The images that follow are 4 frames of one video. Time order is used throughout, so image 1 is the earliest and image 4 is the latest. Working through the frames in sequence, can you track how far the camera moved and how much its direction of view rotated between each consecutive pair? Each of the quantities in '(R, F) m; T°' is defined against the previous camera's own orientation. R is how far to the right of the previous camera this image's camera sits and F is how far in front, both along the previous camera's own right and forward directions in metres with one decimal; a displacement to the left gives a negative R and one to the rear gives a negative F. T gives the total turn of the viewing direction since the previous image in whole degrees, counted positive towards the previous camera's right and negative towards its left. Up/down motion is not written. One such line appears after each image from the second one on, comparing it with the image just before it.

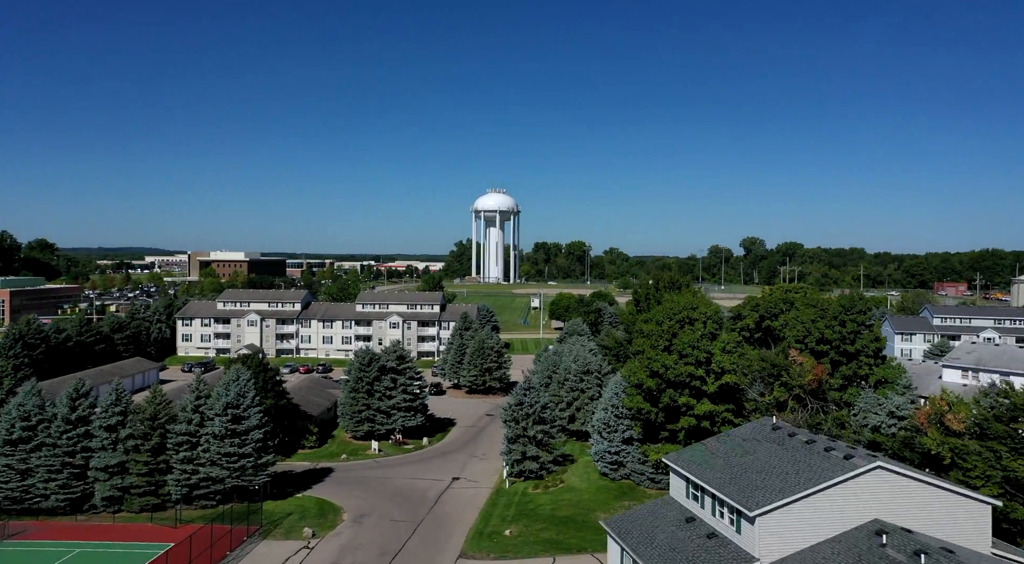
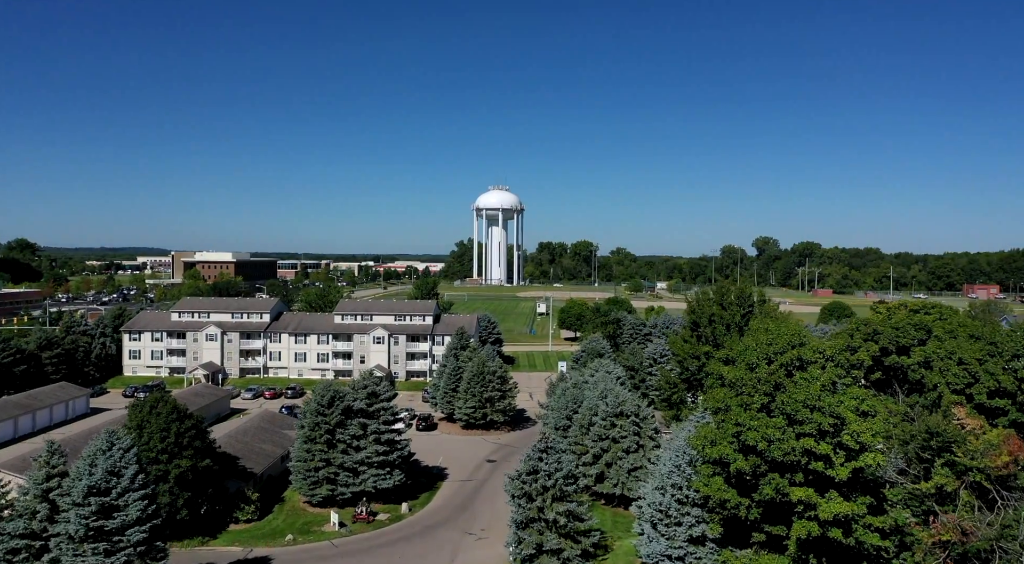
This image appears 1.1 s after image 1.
(-0.3, +10.8) m; 0°
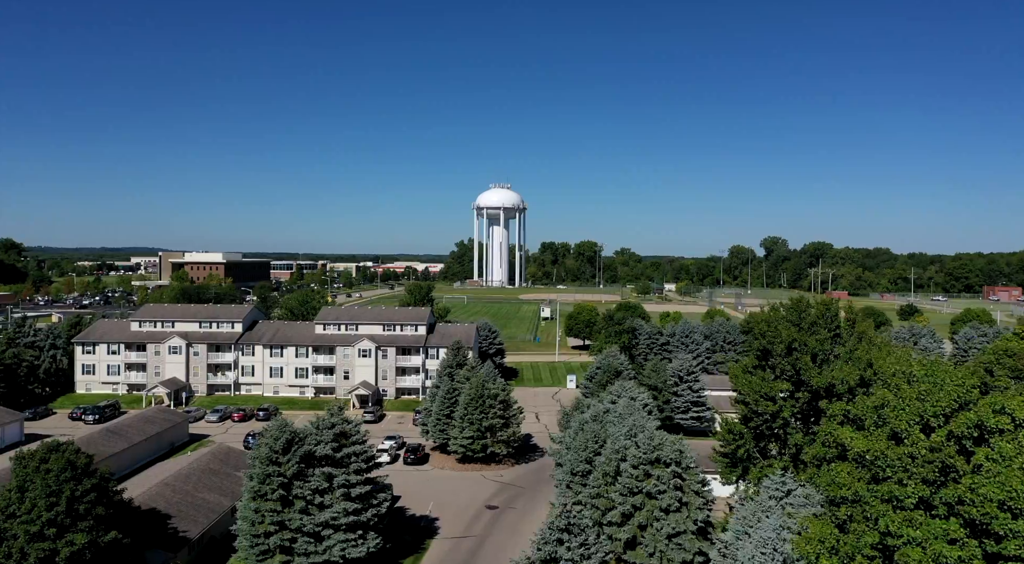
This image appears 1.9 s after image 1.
(-0.2, +7.2) m; 0°
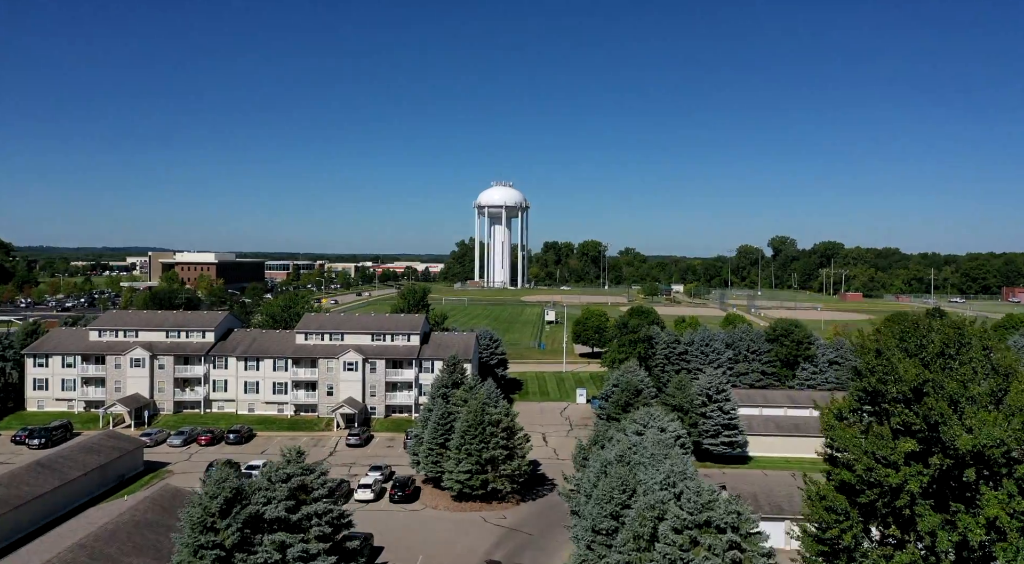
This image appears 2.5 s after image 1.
(-0.2, +5.9) m; 0°
